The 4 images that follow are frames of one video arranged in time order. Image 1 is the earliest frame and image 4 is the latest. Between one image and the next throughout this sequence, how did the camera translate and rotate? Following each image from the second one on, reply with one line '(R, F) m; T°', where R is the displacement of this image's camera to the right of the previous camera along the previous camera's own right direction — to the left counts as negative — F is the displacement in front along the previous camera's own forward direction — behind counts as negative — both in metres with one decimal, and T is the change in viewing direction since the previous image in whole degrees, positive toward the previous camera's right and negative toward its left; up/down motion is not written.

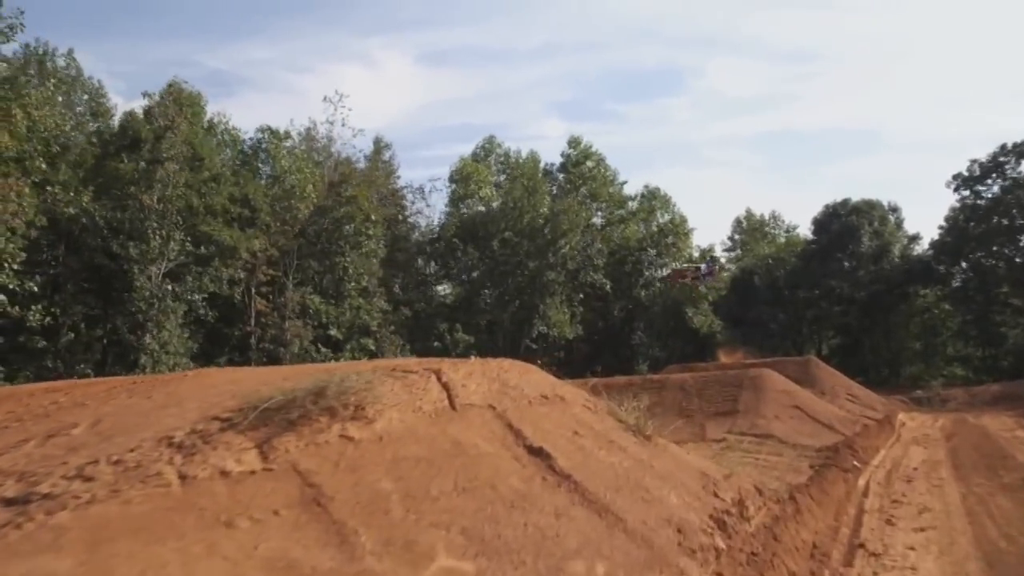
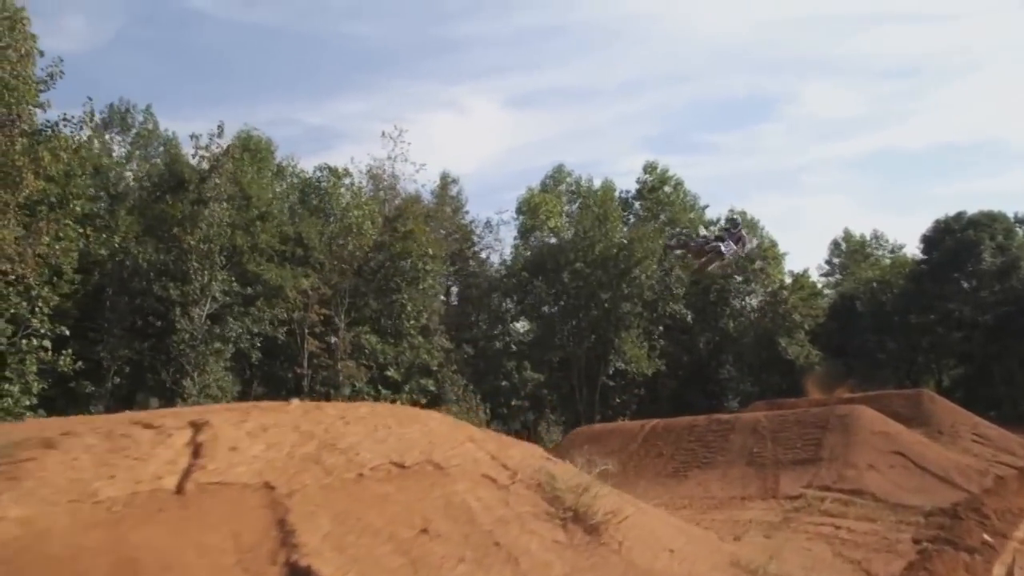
(+1.2, +2.1) m; -8°
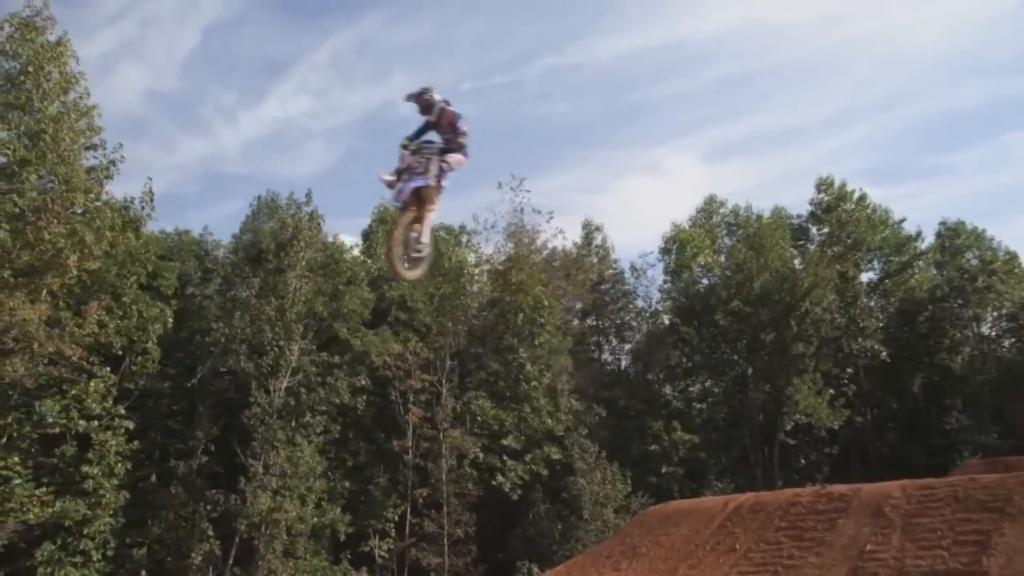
(+3.3, +4.0) m; -17°
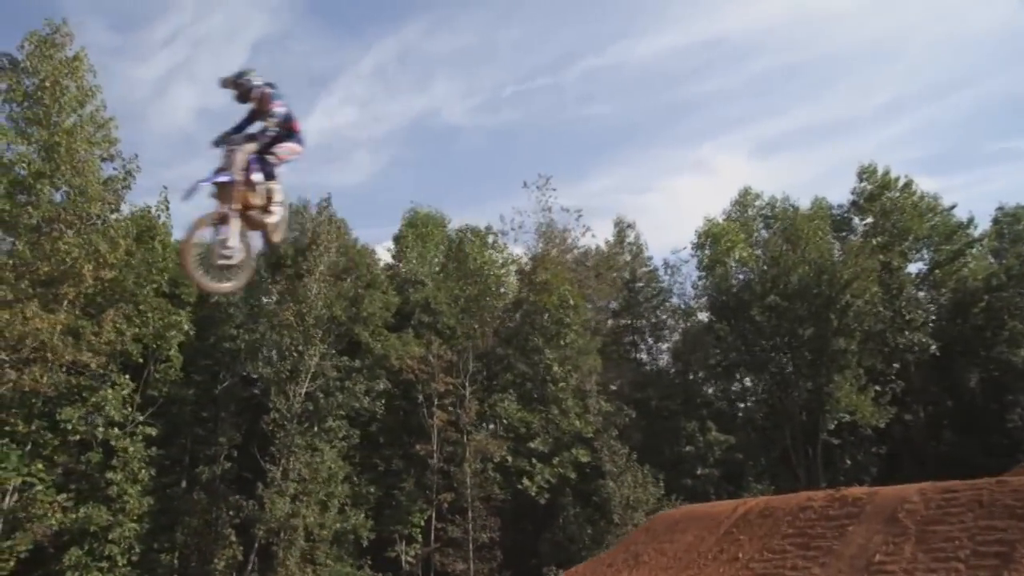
(+0.9, +0.5) m; -4°
